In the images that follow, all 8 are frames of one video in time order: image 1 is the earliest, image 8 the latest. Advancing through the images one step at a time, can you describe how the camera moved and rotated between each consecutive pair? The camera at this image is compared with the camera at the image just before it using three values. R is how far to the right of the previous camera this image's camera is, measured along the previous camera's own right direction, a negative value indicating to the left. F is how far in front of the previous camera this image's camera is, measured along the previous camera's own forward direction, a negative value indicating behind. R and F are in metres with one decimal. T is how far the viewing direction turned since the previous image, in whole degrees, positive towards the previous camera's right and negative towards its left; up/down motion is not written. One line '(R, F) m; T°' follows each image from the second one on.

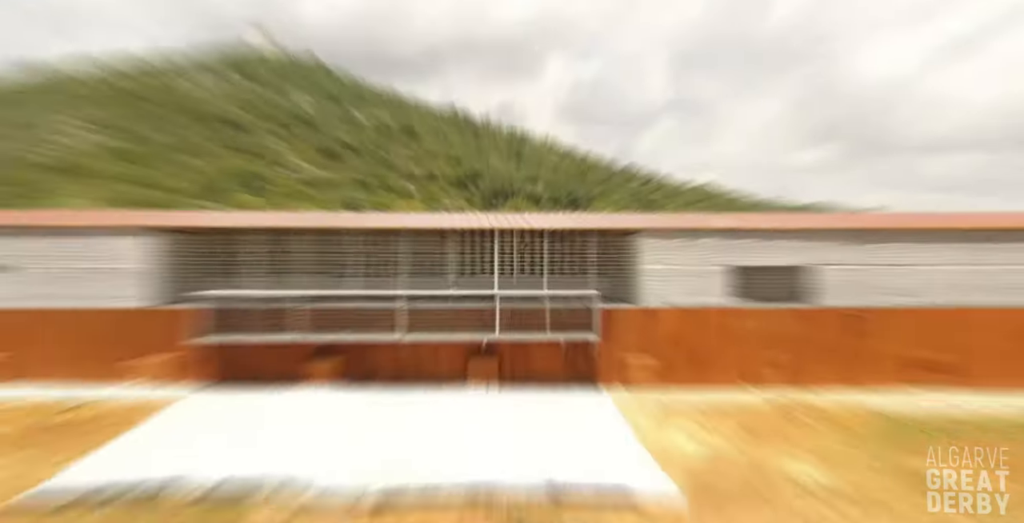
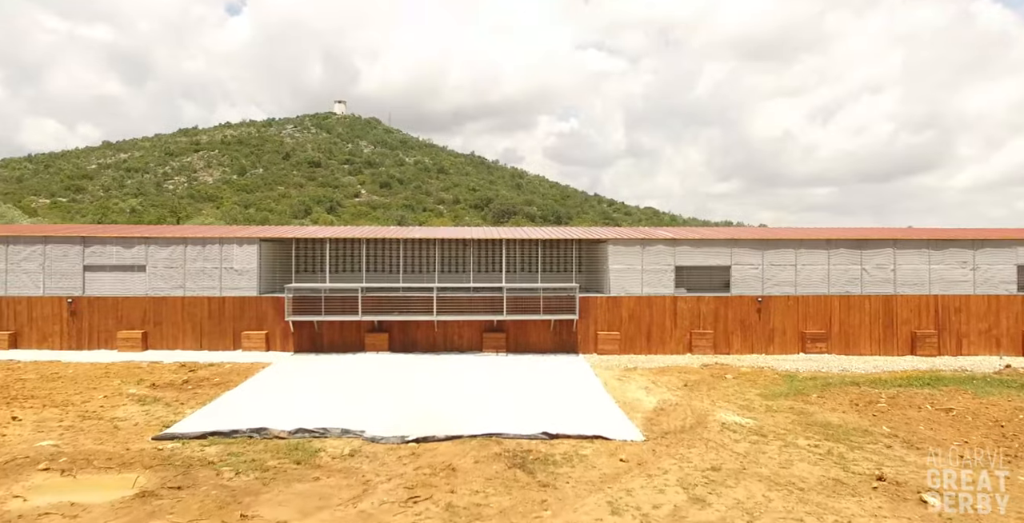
(-0.5, -4.7) m; +1°
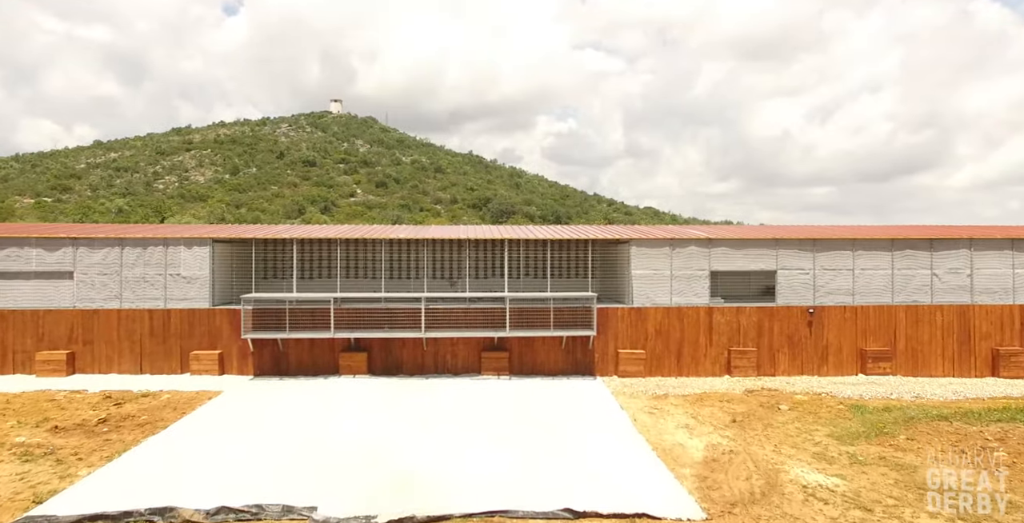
(-0.1, +2.8) m; 0°
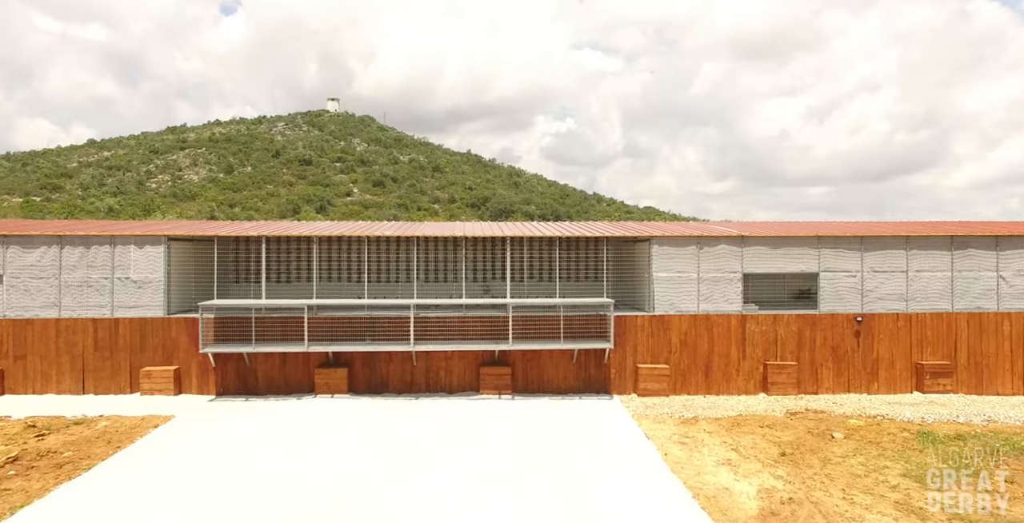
(-0.1, +1.9) m; 0°
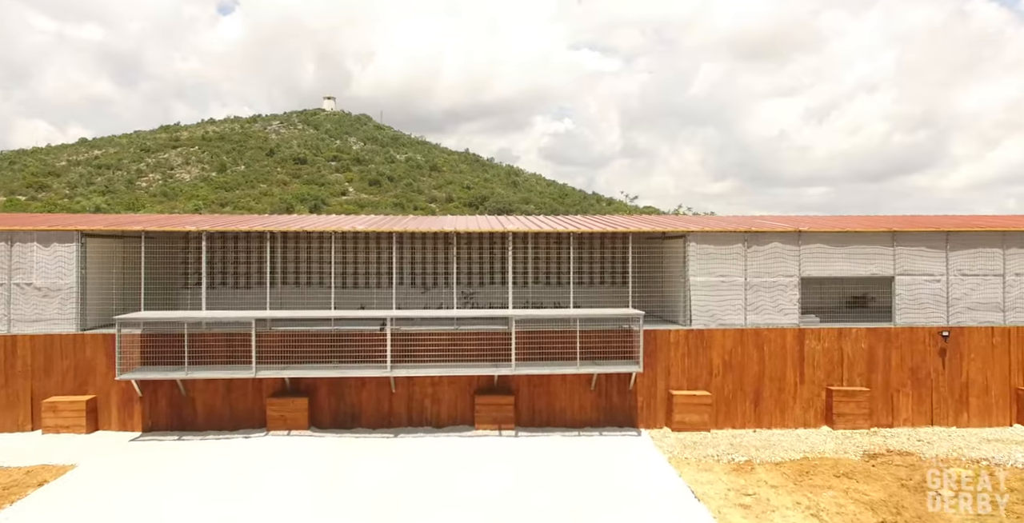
(-0.1, +2.5) m; 0°
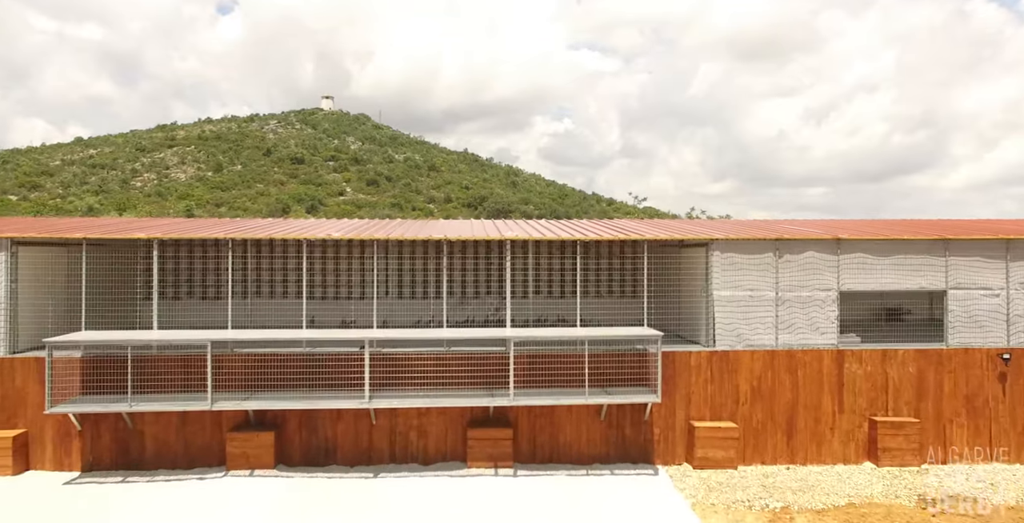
(0.0, +1.3) m; 0°
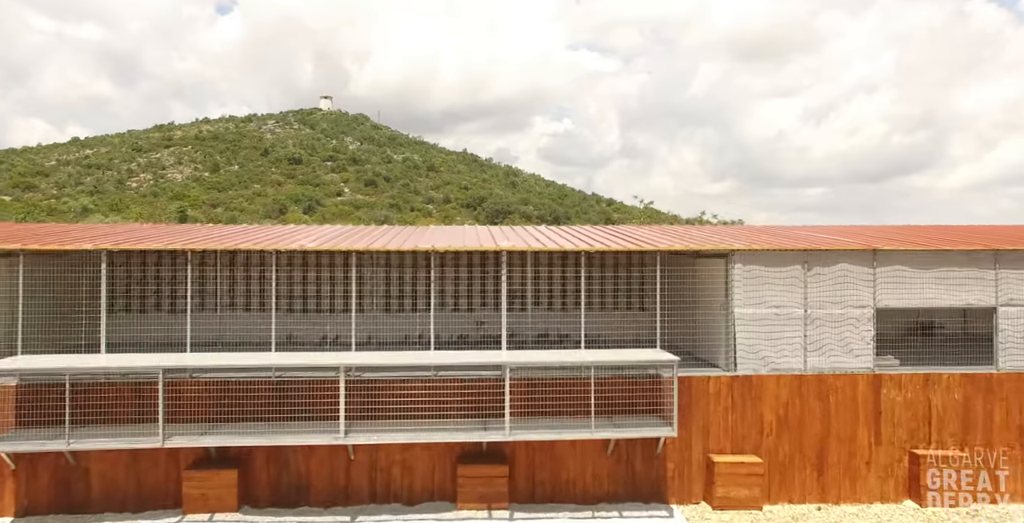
(0.0, +1.0) m; 0°
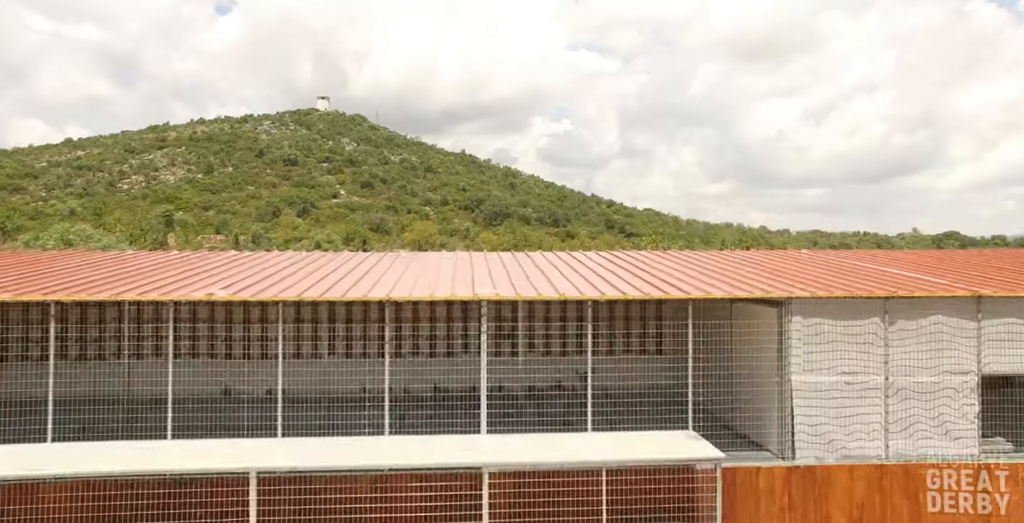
(+0.2, +2.0) m; 0°
